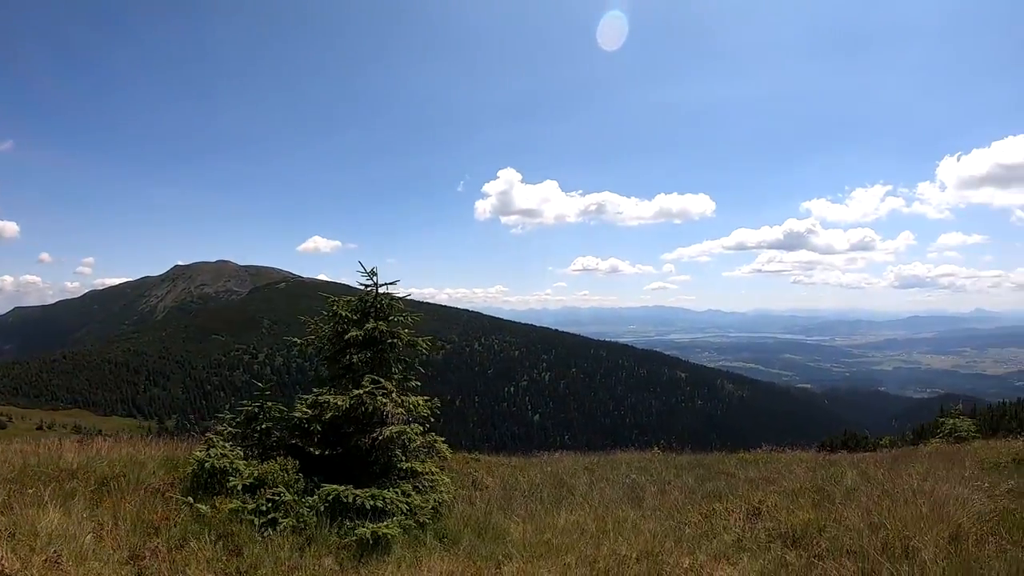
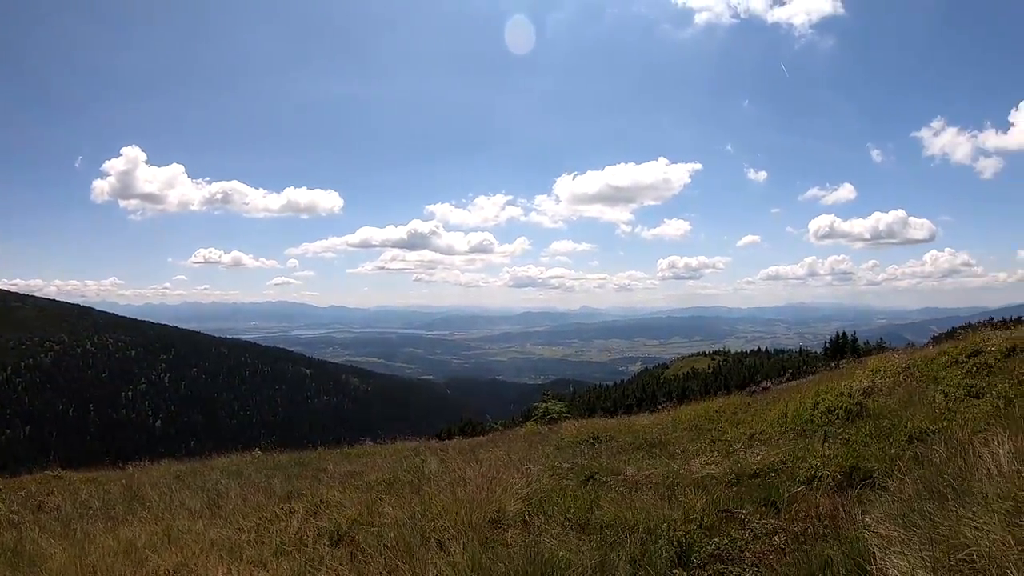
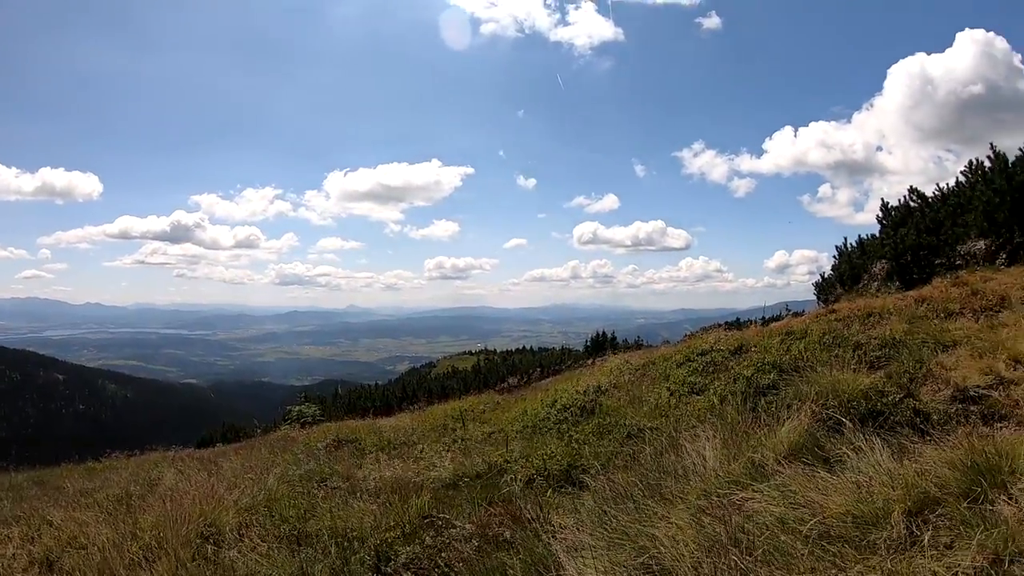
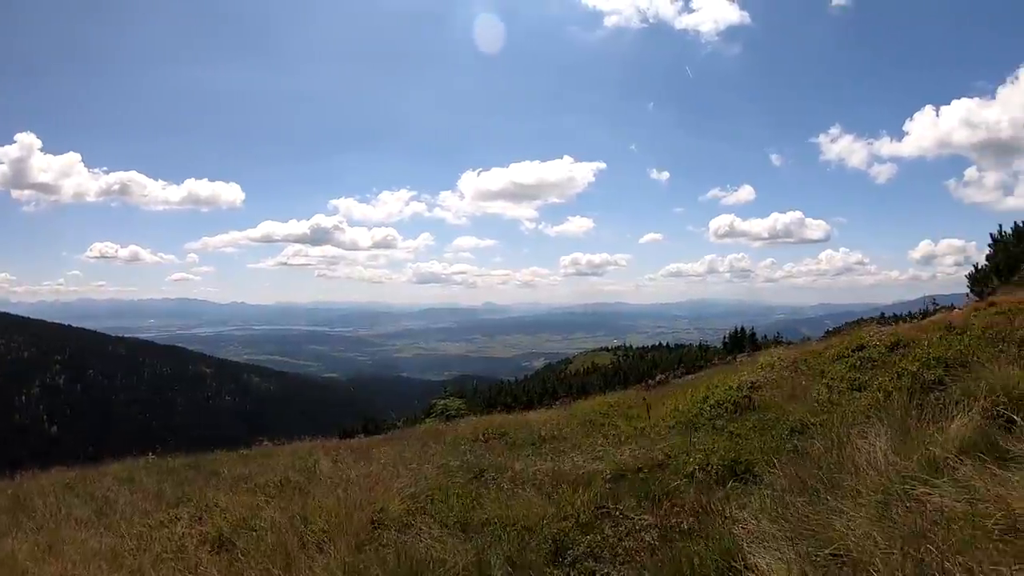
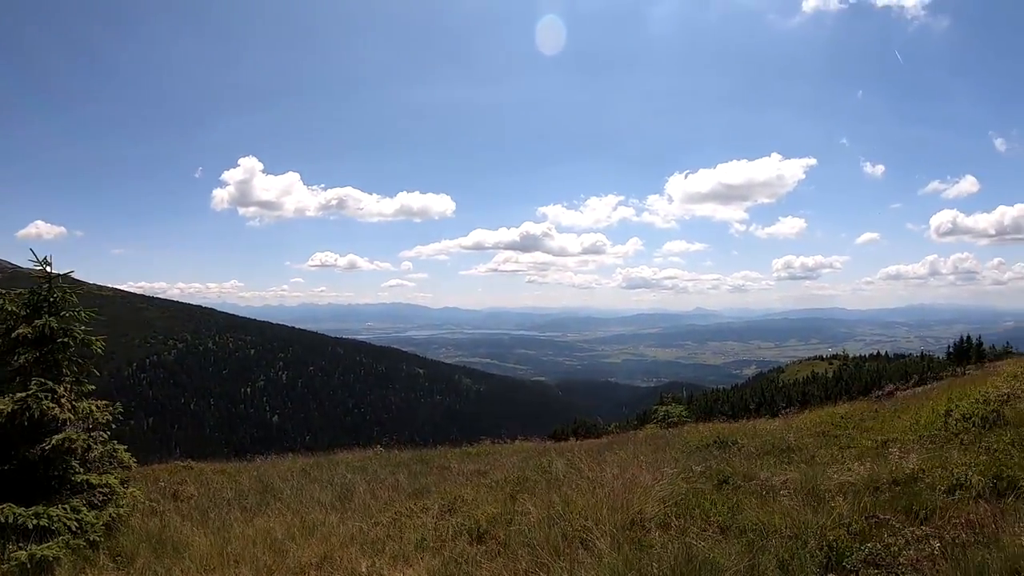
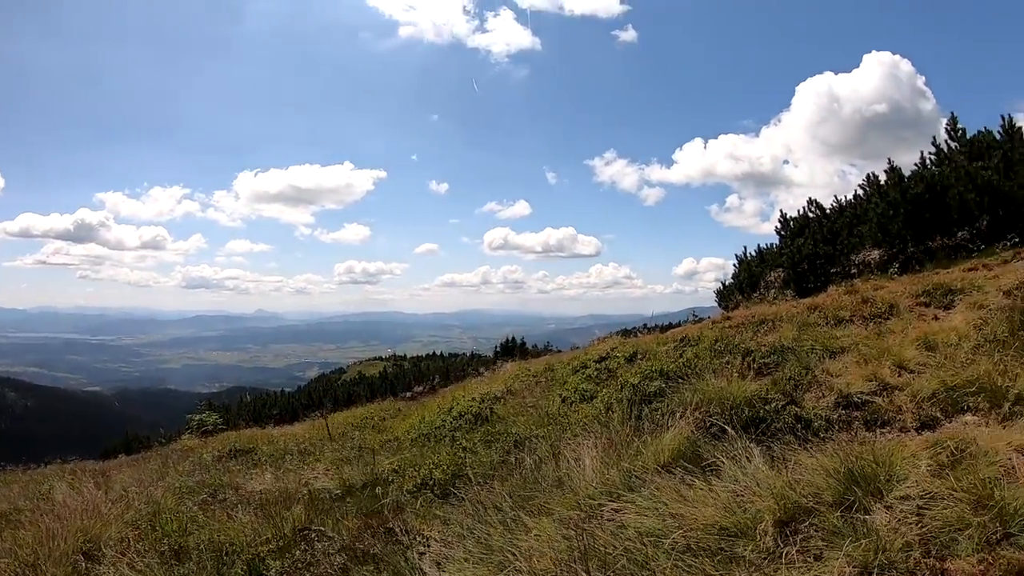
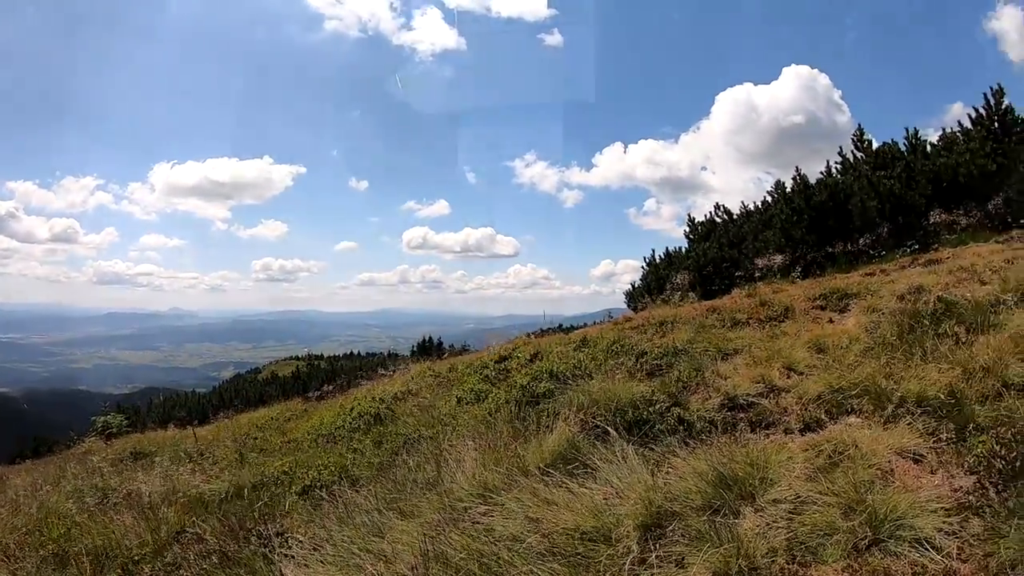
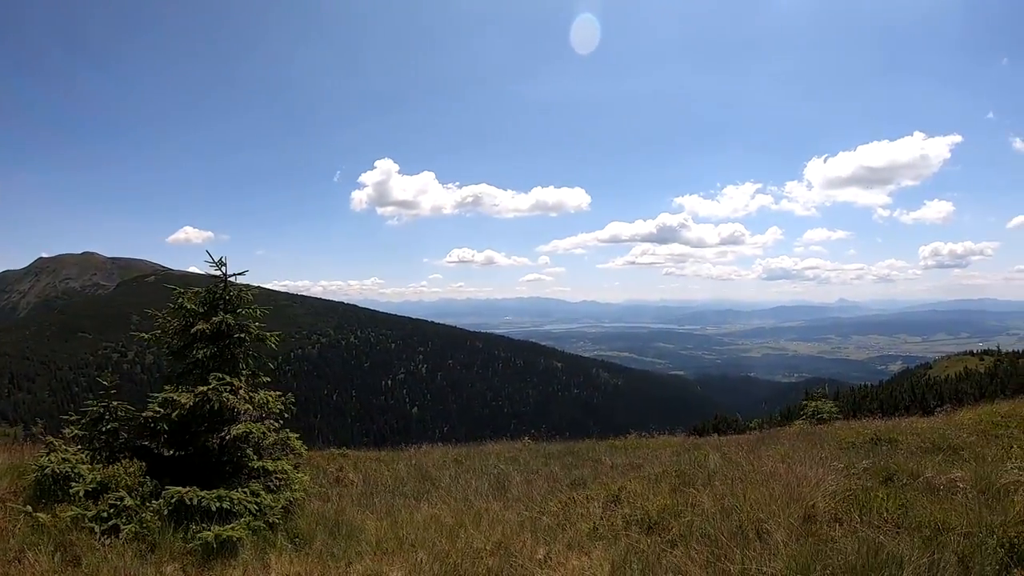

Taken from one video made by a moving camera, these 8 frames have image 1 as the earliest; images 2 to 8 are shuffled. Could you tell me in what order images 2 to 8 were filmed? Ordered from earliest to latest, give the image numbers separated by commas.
8, 5, 2, 4, 3, 6, 7
